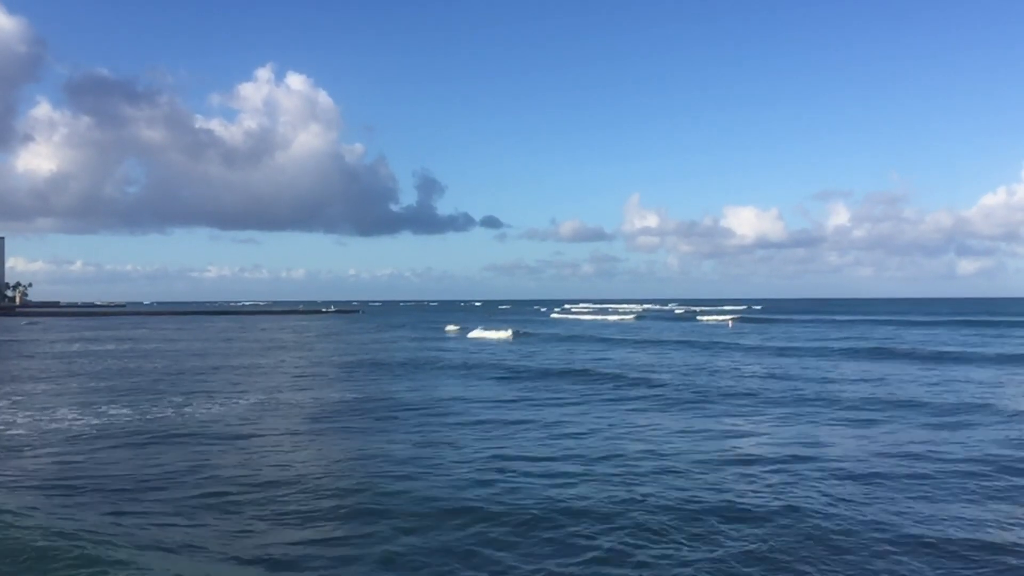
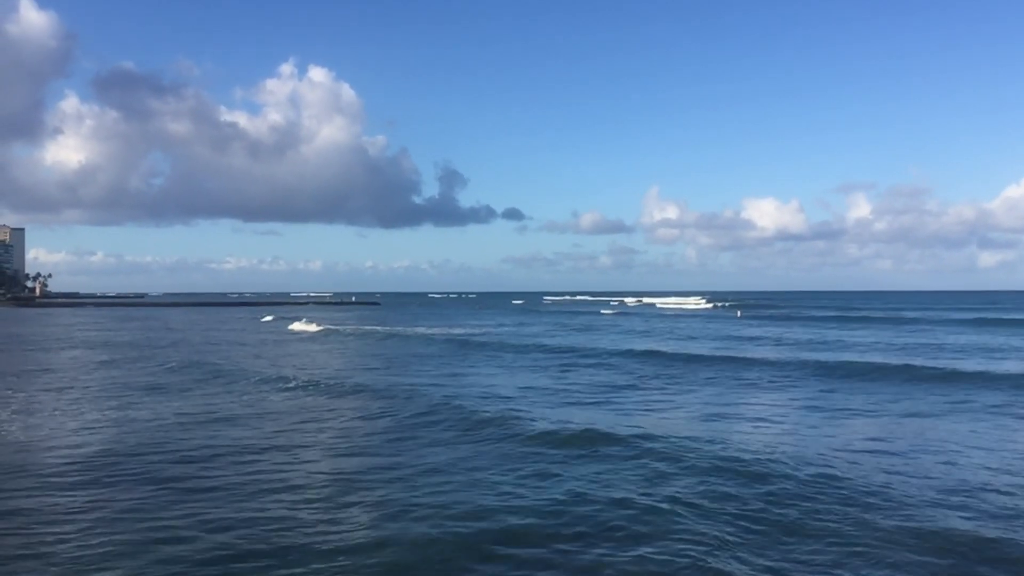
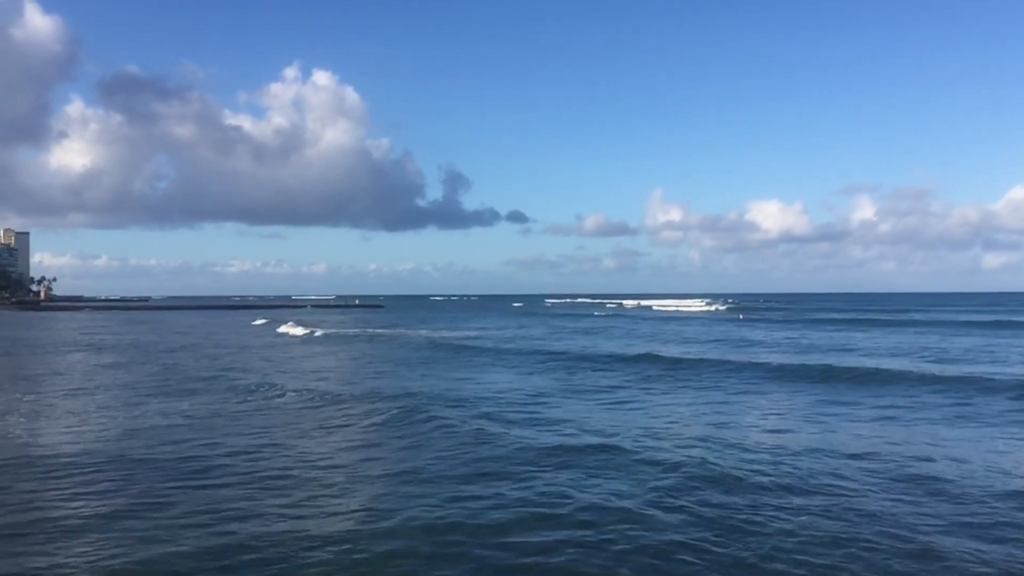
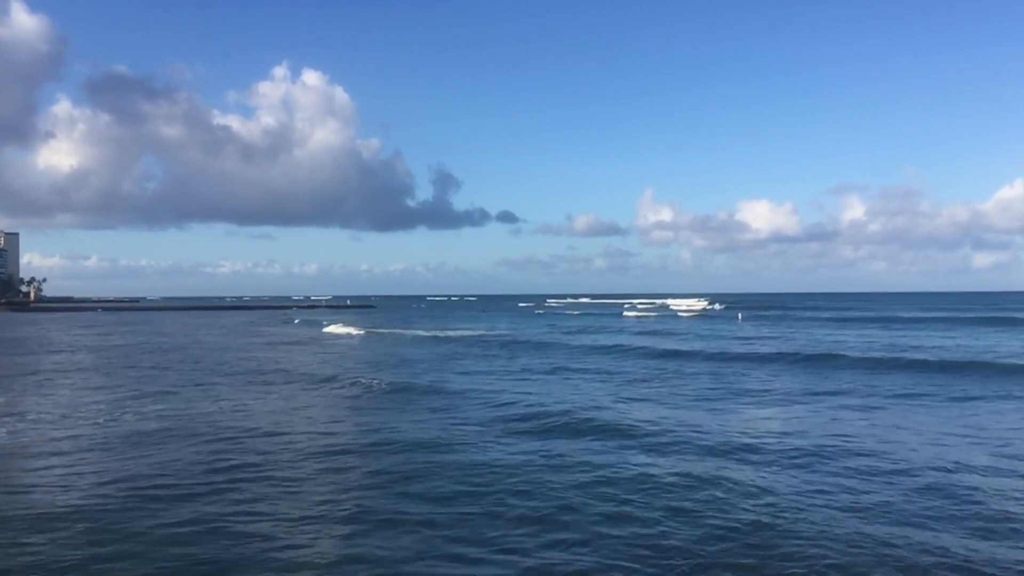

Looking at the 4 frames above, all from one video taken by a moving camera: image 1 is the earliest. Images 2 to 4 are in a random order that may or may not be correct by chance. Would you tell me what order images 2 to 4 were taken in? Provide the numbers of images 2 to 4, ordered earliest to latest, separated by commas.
4, 2, 3
